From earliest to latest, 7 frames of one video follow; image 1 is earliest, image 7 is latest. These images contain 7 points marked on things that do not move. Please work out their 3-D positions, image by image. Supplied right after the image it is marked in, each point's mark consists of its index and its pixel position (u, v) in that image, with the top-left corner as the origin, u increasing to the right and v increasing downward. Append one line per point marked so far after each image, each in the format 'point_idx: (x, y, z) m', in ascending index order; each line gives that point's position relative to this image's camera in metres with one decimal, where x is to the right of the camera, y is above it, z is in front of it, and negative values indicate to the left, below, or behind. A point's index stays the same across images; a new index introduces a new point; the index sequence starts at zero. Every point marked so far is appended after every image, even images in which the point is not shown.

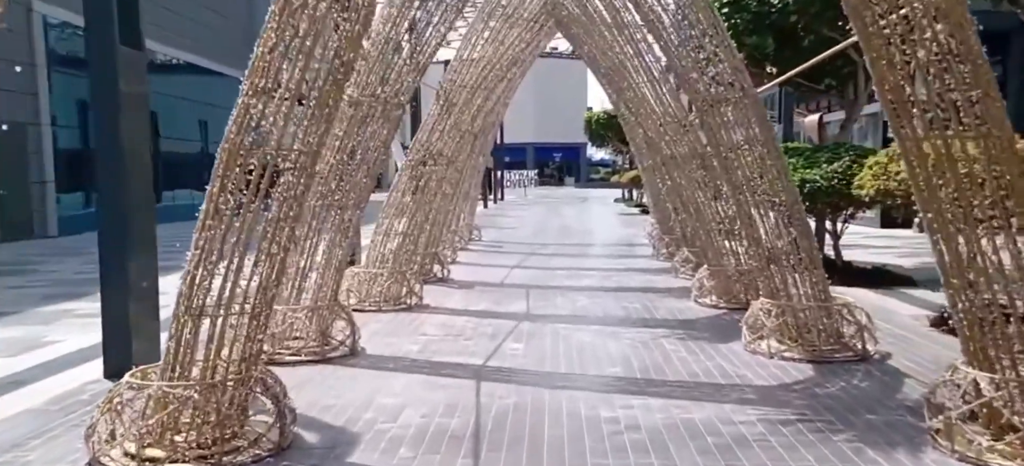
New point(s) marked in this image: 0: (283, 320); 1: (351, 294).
0: (-1.8, -0.7, +5.3) m
1: (-1.7, -0.7, +7.4) m
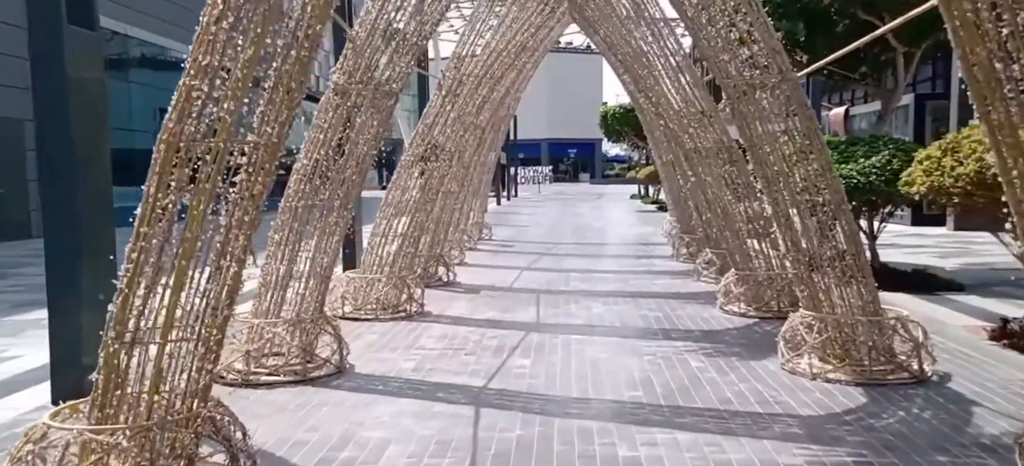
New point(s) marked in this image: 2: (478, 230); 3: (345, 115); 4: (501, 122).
0: (-1.7, -0.7, +4.7) m
1: (-1.6, -0.7, +6.9) m
2: (-0.8, +0.1, +15.1) m
3: (-1.2, +0.8, +4.9) m
4: (-0.3, +2.0, +12.6) m
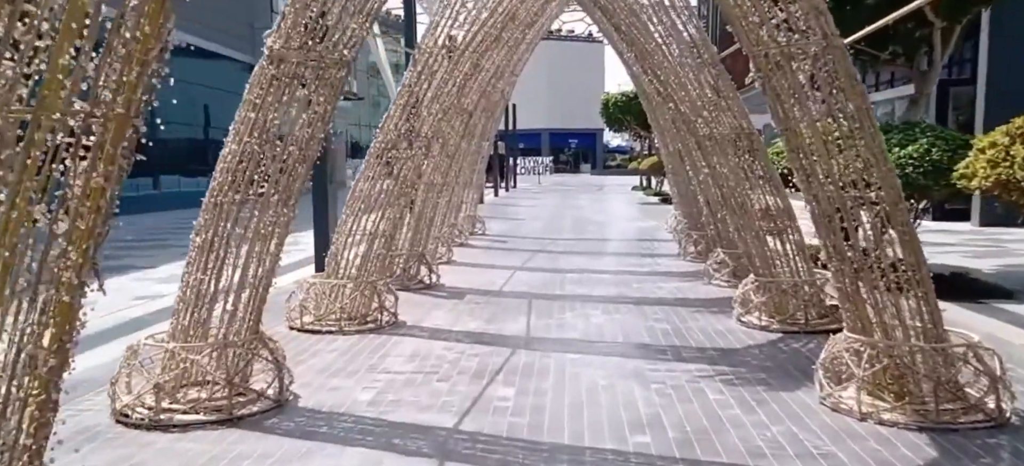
0: (-1.9, -0.7, +3.8) m
1: (-1.8, -0.7, +6.0) m
2: (-0.9, +0.2, +14.2) m
3: (-1.3, +0.8, +4.0) m
4: (-0.4, +2.1, +11.7) m
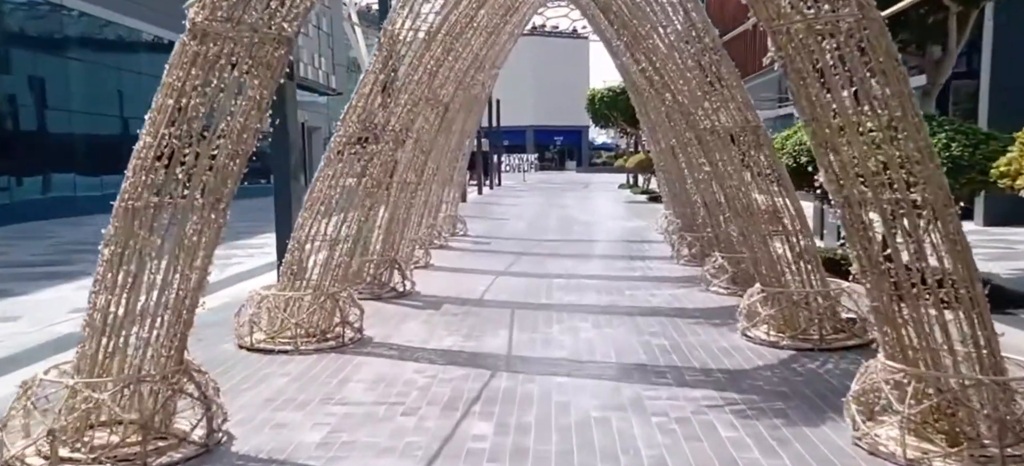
0: (-2.0, -0.8, +3.1) m
1: (-1.9, -0.7, +5.3) m
2: (-1.2, +0.2, +13.5) m
3: (-1.4, +0.8, +3.3) m
4: (-0.7, +2.1, +11.0) m
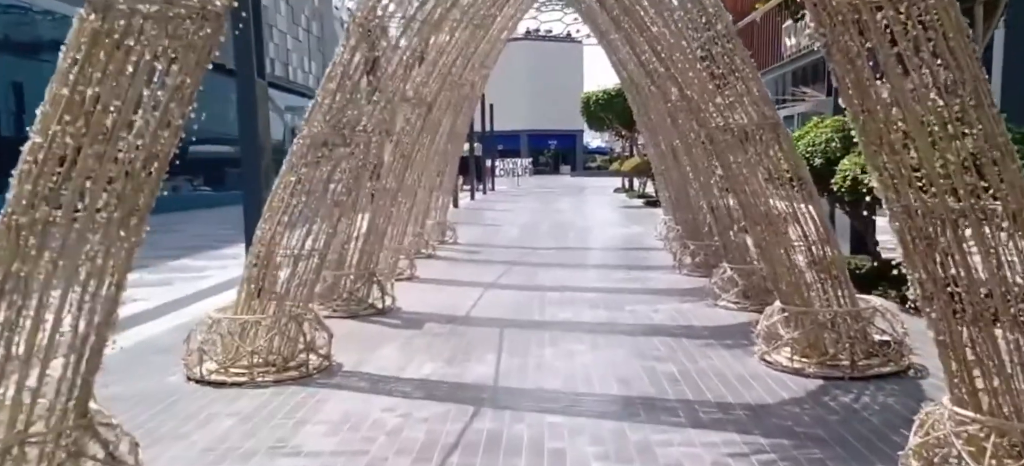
0: (-2.0, -0.8, +2.5) m
1: (-2.0, -0.8, +4.6) m
2: (-1.4, 0.0, +12.9) m
3: (-1.5, +0.7, +2.6) m
4: (-0.8, +2.0, +10.4) m
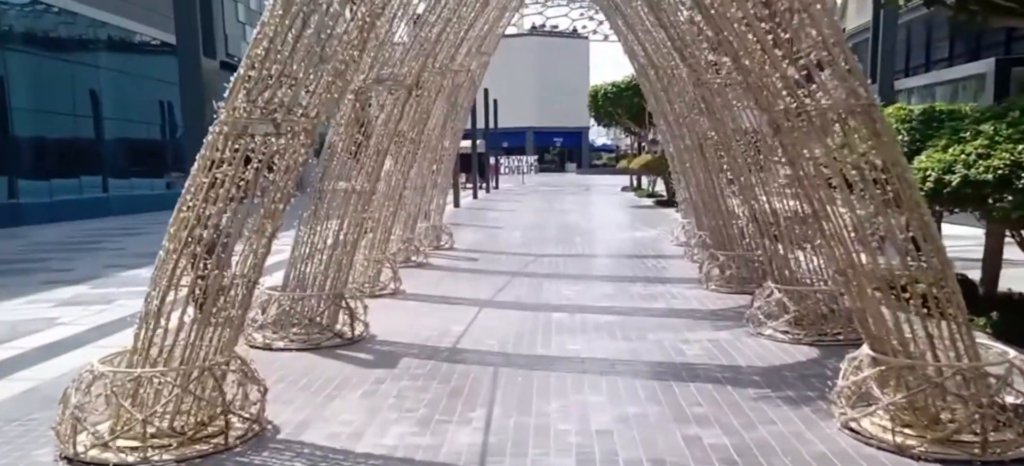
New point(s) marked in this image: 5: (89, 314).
0: (-2.1, -1.0, +1.2) m
1: (-2.0, -0.9, +3.4) m
2: (-1.3, -0.1, +11.6) m
3: (-1.5, +0.6, +1.4) m
4: (-0.8, +1.9, +9.1) m
5: (-4.0, -0.8, +6.6) m
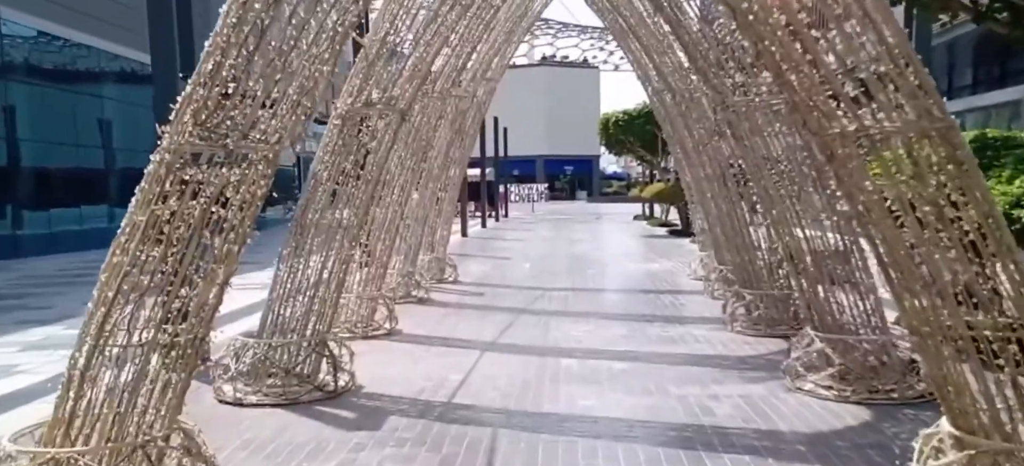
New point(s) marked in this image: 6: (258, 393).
0: (-2.1, -1.1, +0.6) m
1: (-2.1, -1.1, +2.8) m
2: (-1.2, -0.6, +11.0) m
3: (-1.6, +0.5, +0.8) m
4: (-0.7, +1.4, +8.6) m
5: (-4.0, -1.1, +6.0) m
6: (-1.7, -1.1, +4.7) m
